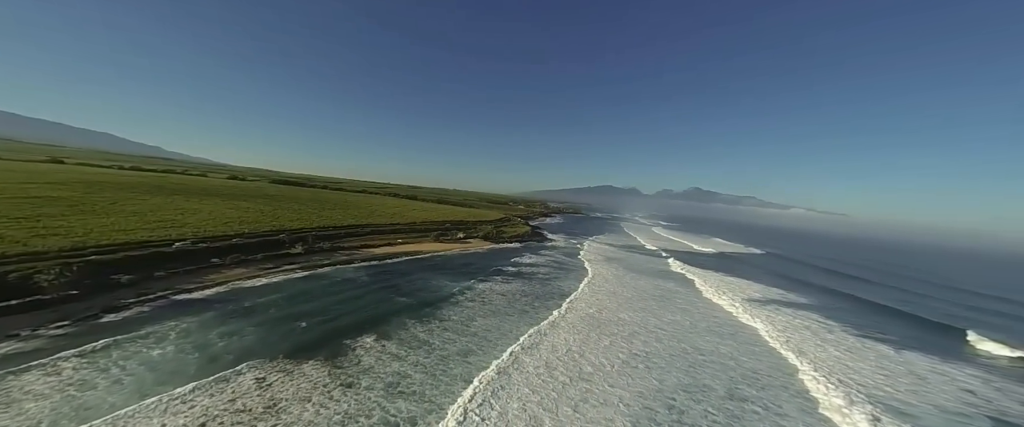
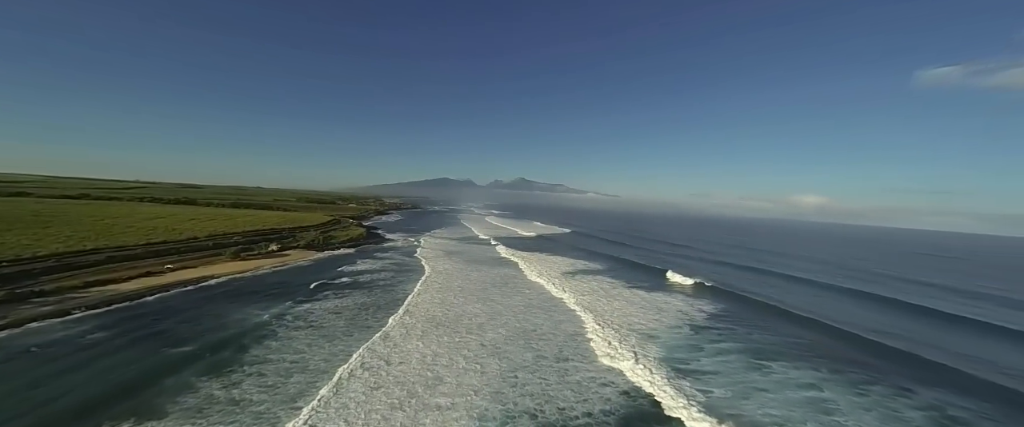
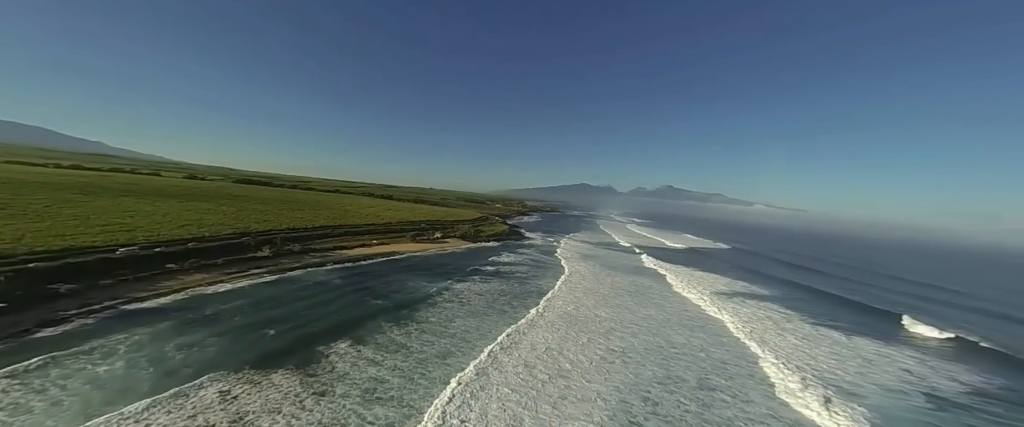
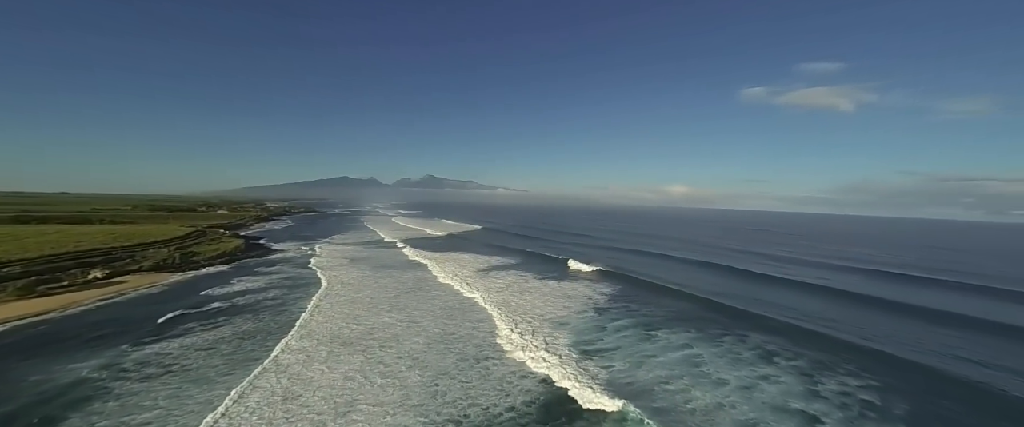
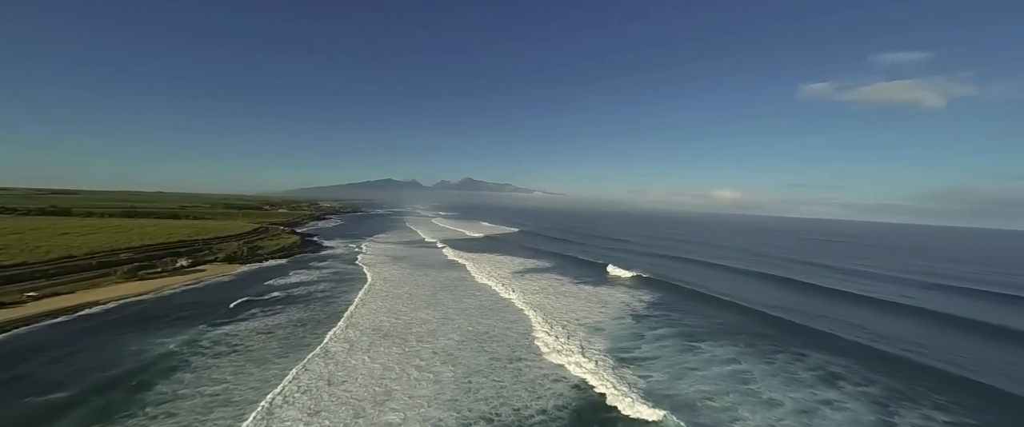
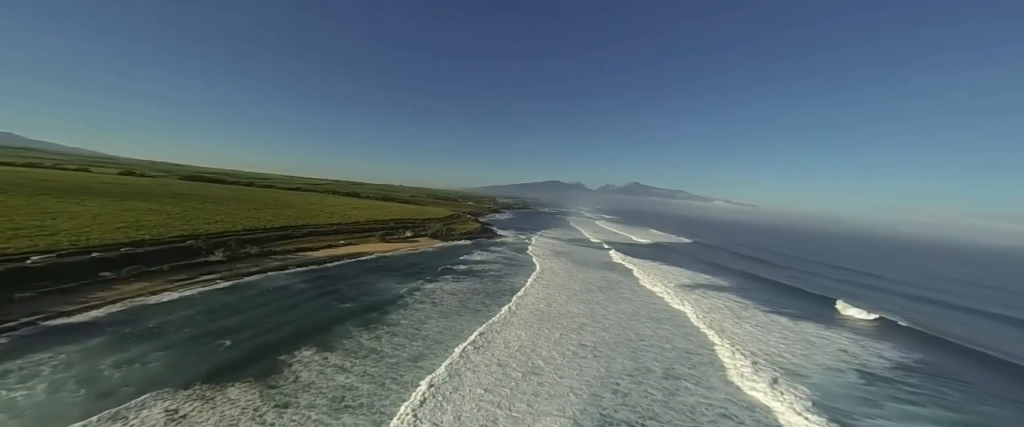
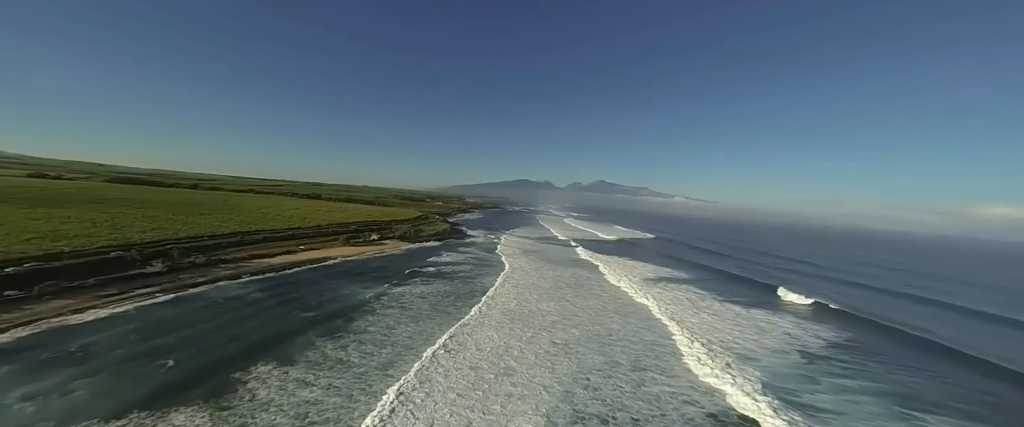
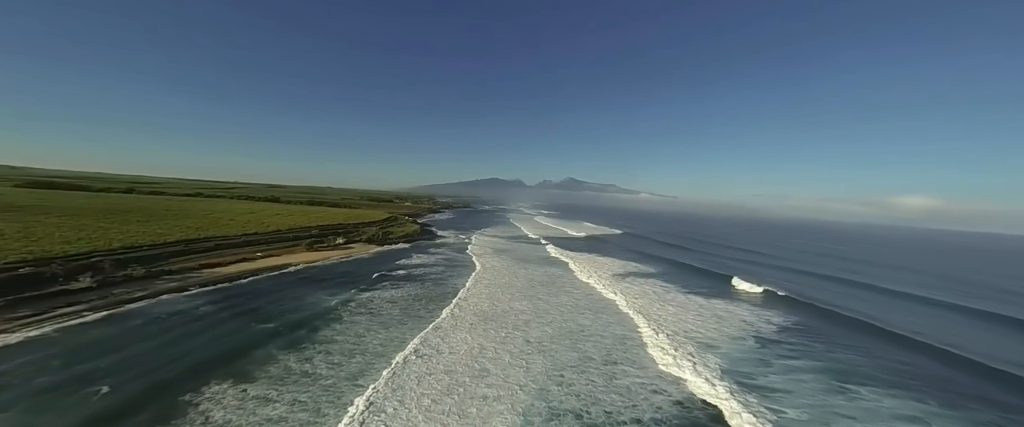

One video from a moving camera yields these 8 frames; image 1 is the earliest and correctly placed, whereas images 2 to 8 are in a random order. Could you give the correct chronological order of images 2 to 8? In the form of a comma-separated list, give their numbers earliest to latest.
3, 6, 7, 8, 2, 5, 4
